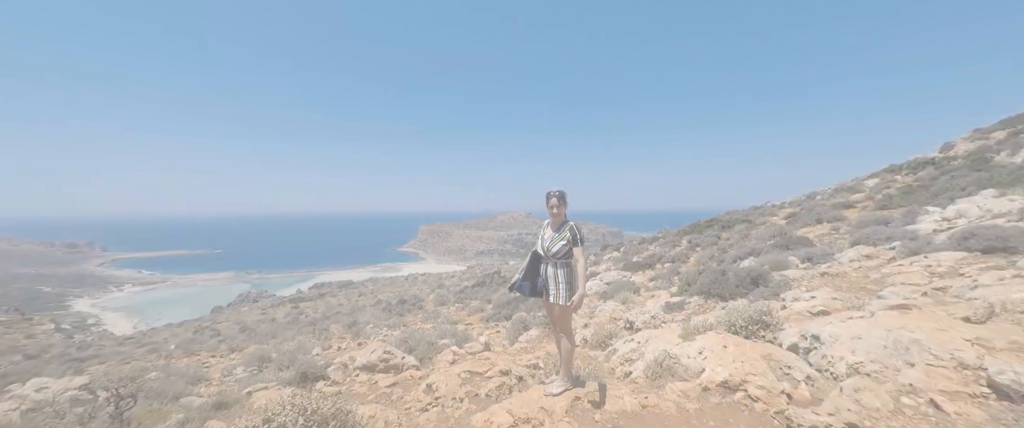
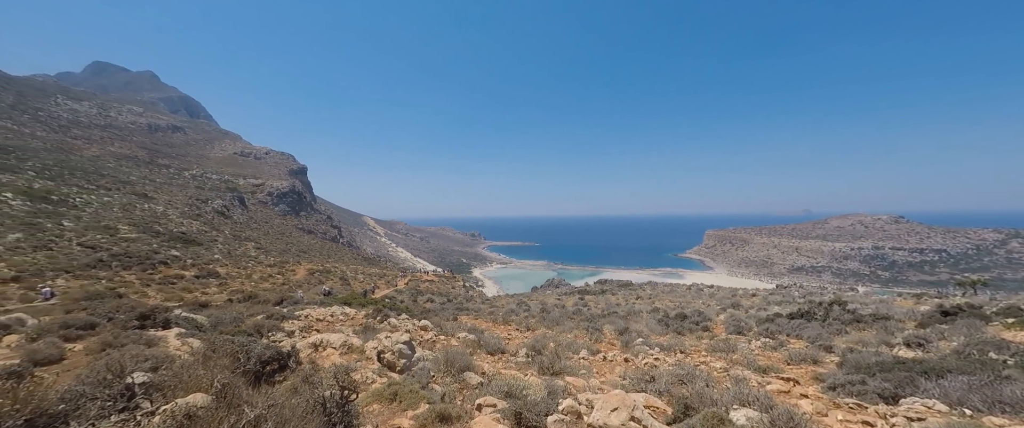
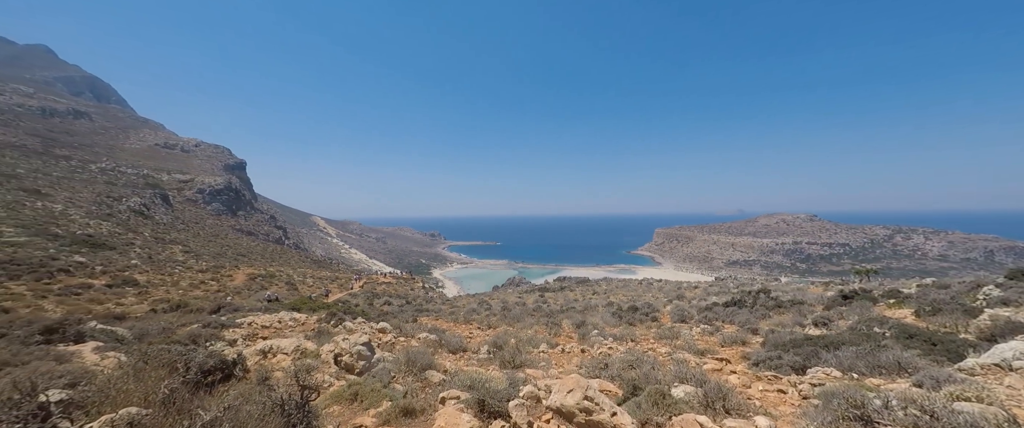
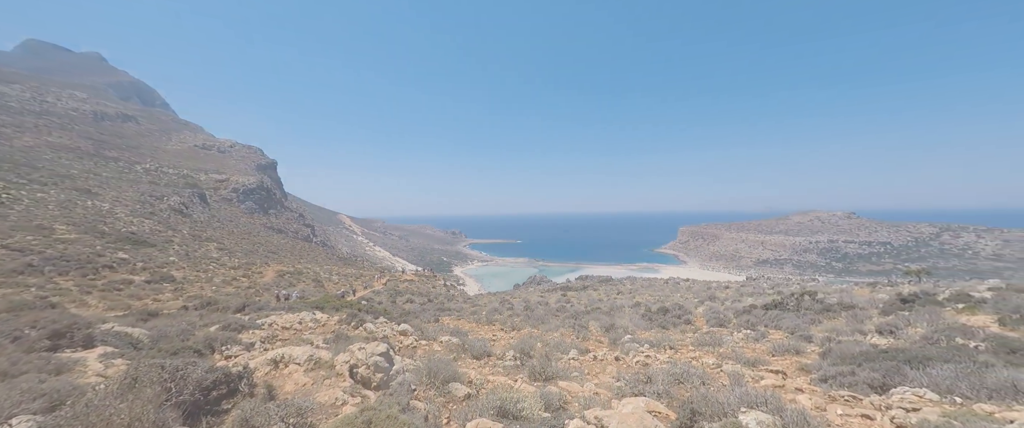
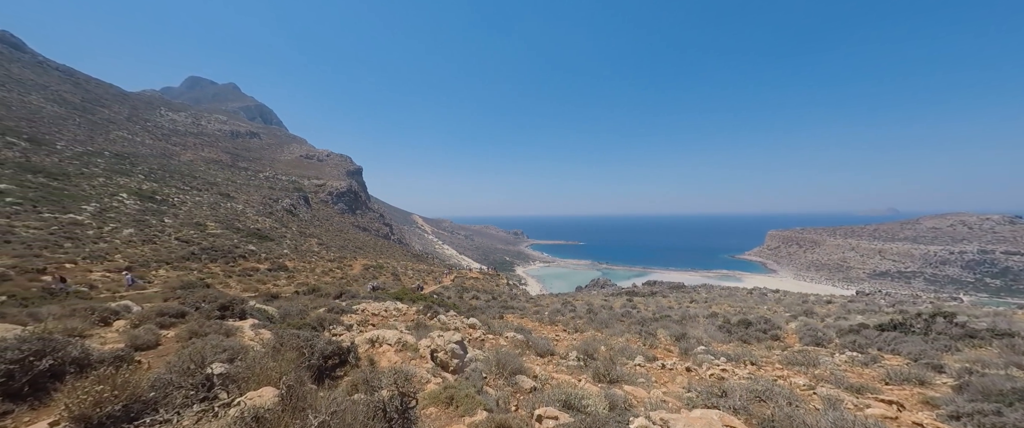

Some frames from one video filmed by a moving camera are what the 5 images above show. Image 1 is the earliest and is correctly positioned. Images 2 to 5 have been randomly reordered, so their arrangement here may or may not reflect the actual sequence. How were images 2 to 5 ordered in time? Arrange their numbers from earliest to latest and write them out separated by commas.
3, 2, 5, 4
